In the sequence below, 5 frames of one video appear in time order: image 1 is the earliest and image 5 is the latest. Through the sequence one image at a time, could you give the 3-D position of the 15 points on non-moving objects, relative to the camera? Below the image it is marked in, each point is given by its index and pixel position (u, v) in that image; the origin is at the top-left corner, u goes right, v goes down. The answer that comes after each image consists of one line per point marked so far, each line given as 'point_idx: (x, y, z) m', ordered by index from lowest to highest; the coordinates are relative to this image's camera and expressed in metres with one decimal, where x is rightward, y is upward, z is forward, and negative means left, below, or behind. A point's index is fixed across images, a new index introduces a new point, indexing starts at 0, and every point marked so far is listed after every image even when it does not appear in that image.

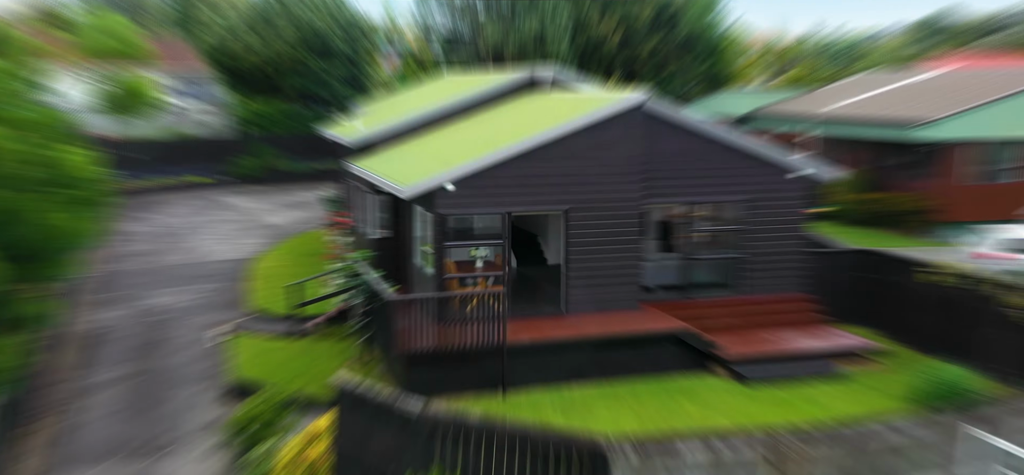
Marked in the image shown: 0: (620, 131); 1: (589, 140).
0: (+1.8, +1.7, +11.0) m
1: (+1.2, +1.5, +10.8) m
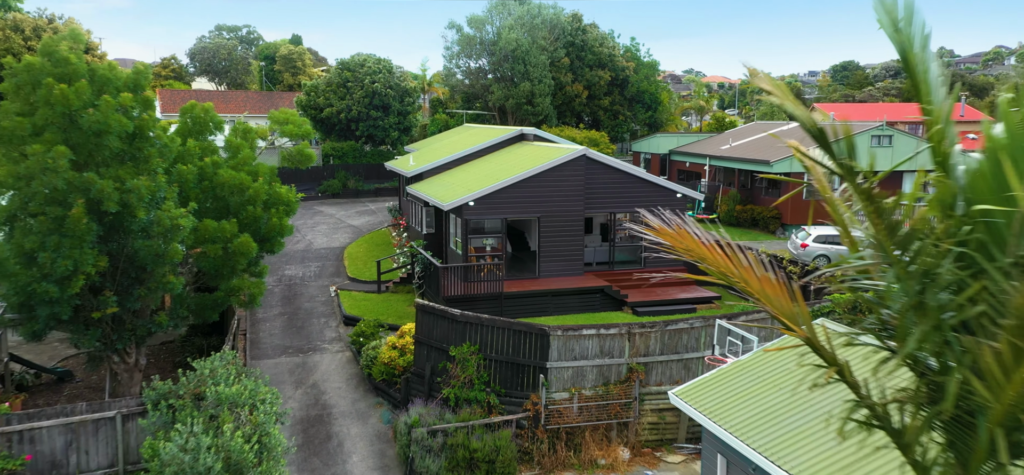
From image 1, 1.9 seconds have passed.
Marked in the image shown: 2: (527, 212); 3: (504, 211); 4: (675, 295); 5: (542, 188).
0: (+1.6, +1.8, +18.8) m
1: (+1.1, +1.6, +18.6) m
2: (+0.4, +0.7, +18.4) m
3: (-0.2, +0.7, +18.2) m
4: (+4.3, -1.5, +18.6) m
5: (+0.8, +1.3, +18.5) m
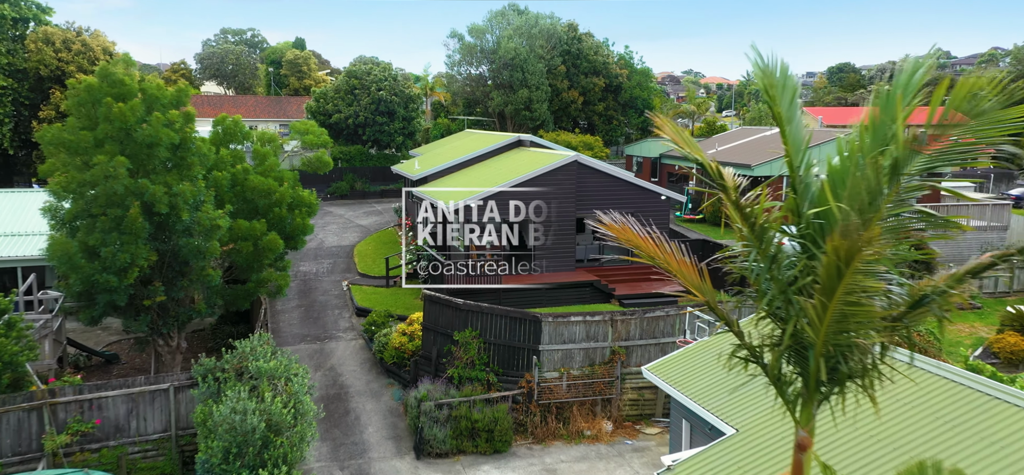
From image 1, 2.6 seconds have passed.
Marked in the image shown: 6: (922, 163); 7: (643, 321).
0: (+1.6, +1.8, +20.5) m
1: (+1.0, +1.7, +20.3) m
2: (+0.3, +0.7, +20.2) m
3: (-0.3, +0.8, +20.0) m
4: (+4.3, -1.5, +20.4) m
5: (+0.8, +1.4, +20.3) m
6: (+2.8, +0.5, +4.9) m
7: (+2.8, -1.8, +14.9) m
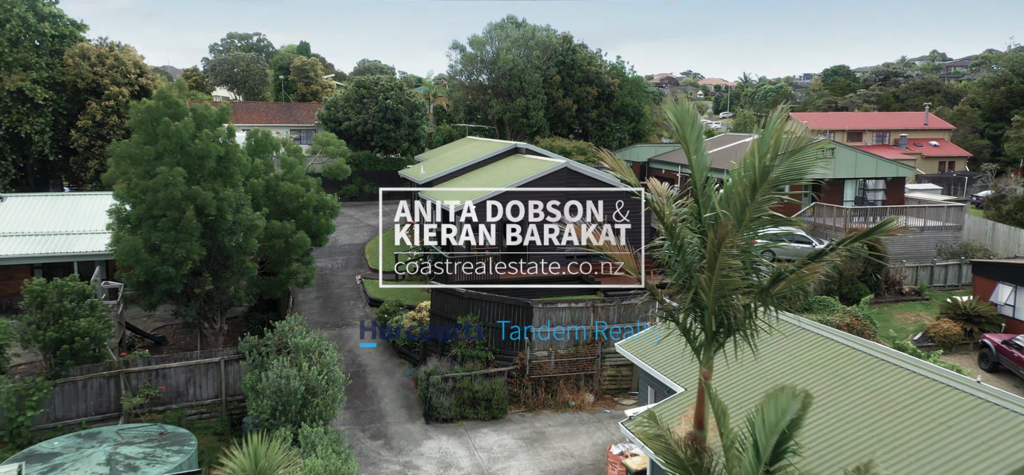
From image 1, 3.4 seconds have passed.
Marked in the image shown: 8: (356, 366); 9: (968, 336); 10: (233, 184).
0: (+1.5, +1.9, +23.0) m
1: (+0.9, +1.7, +22.8) m
2: (+0.2, +0.7, +22.6) m
3: (-0.4, +0.8, +22.4) m
4: (+4.2, -1.5, +22.8) m
5: (+0.6, +1.4, +22.7) m
6: (+2.7, +0.6, +7.3) m
7: (+2.7, -1.7, +17.3) m
8: (-4.2, -3.4, +18.8) m
9: (+12.6, -2.7, +19.4) m
10: (-6.6, +1.3, +16.6) m
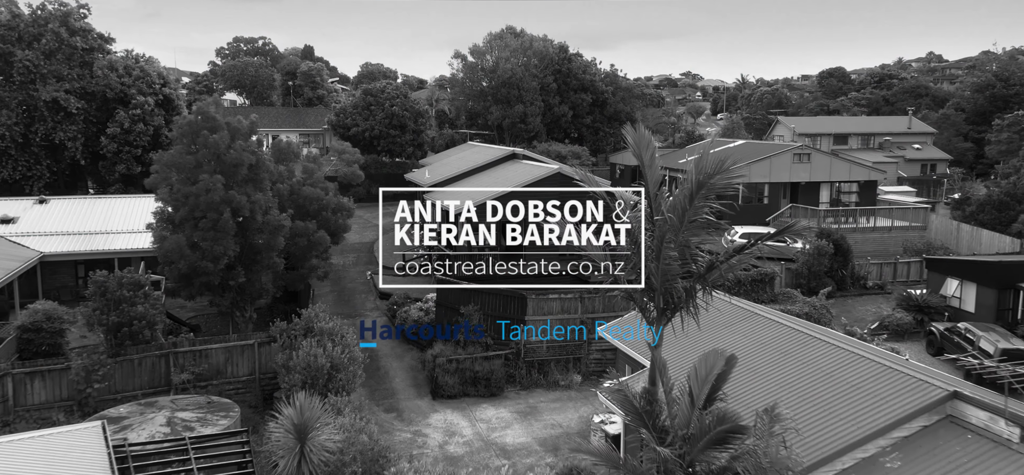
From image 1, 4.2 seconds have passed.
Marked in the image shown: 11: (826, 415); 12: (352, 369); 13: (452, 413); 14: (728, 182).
0: (+1.4, +1.9, +25.2) m
1: (+0.8, +1.8, +25.0) m
2: (+0.1, +0.8, +24.8) m
3: (-0.5, +0.8, +24.6) m
4: (+4.1, -1.4, +25.0) m
5: (+0.6, +1.5, +24.9) m
6: (+2.6, +0.6, +9.5) m
7: (+2.6, -1.7, +19.5) m
8: (-4.3, -3.4, +21.0) m
9: (+12.5, -2.7, +21.6) m
10: (-6.7, +1.3, +18.8) m
11: (+4.7, -2.6, +10.5) m
12: (-3.6, -3.0, +16.0) m
13: (-1.5, -4.4, +17.5) m
14: (+2.9, +0.8, +9.5) m
